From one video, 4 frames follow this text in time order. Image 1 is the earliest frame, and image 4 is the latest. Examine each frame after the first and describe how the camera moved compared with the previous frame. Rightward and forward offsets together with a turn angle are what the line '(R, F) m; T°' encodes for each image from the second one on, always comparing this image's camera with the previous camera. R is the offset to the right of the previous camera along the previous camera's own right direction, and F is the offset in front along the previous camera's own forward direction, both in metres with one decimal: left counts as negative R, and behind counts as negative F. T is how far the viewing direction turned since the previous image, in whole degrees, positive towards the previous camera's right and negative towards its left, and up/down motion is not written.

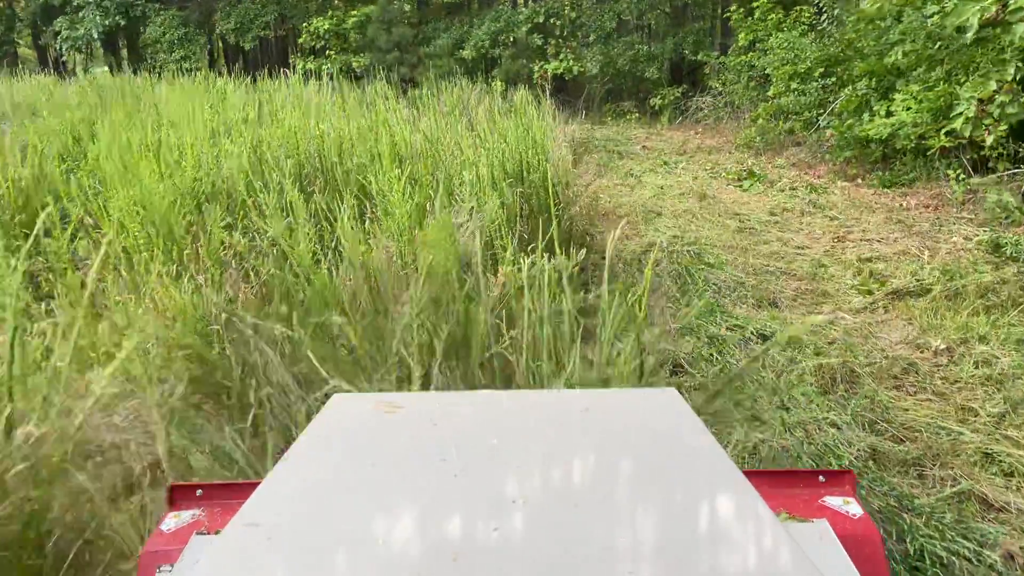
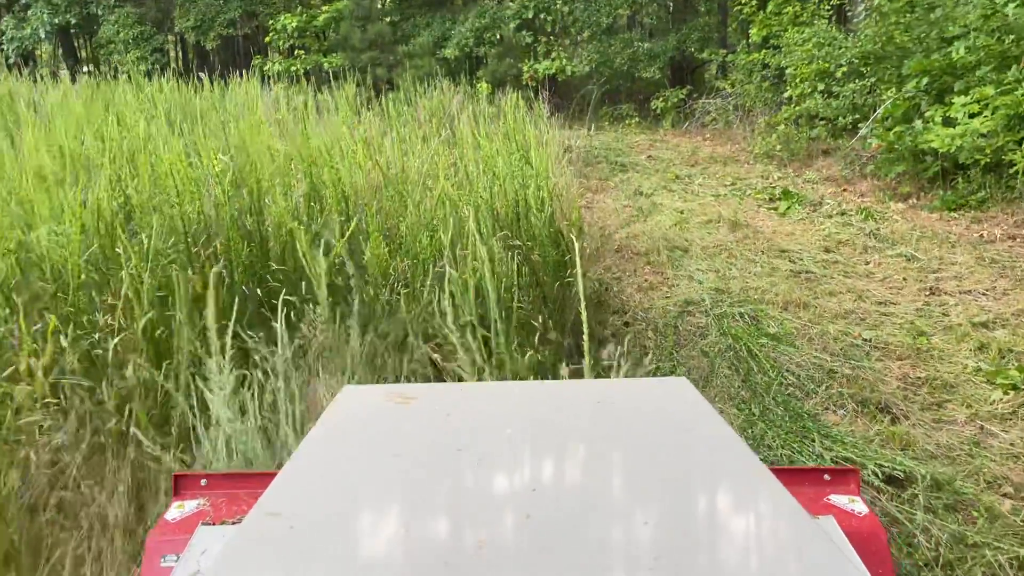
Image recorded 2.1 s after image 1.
(0.0, +0.9) m; +1°
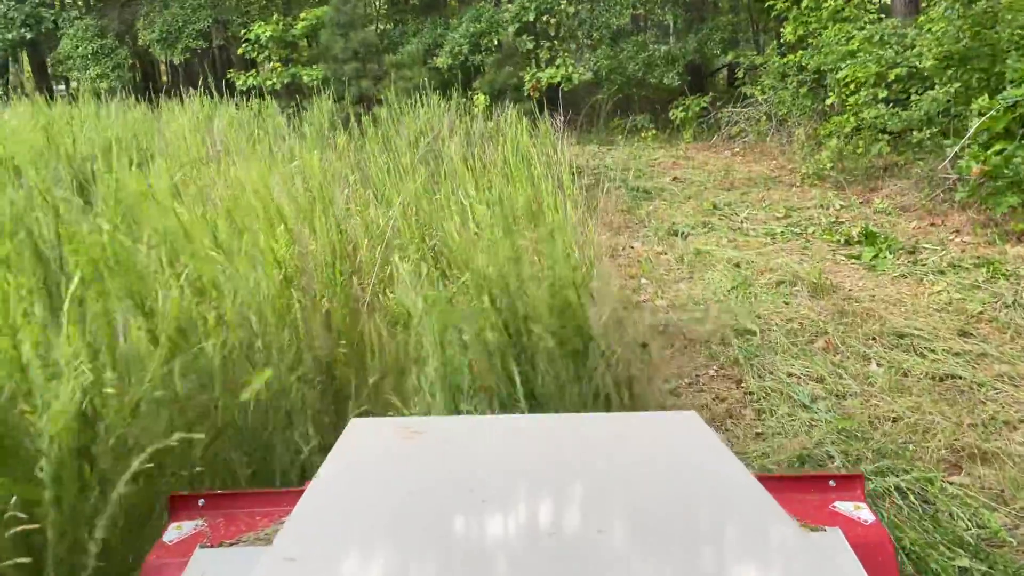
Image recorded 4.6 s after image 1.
(0.0, +1.1) m; 0°
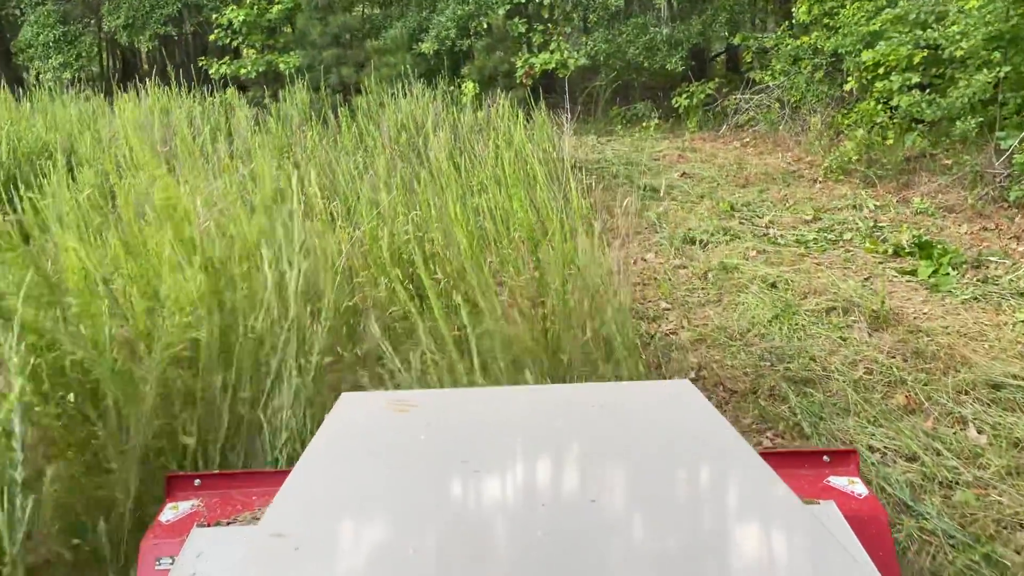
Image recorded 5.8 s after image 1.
(0.0, +0.5) m; +1°
